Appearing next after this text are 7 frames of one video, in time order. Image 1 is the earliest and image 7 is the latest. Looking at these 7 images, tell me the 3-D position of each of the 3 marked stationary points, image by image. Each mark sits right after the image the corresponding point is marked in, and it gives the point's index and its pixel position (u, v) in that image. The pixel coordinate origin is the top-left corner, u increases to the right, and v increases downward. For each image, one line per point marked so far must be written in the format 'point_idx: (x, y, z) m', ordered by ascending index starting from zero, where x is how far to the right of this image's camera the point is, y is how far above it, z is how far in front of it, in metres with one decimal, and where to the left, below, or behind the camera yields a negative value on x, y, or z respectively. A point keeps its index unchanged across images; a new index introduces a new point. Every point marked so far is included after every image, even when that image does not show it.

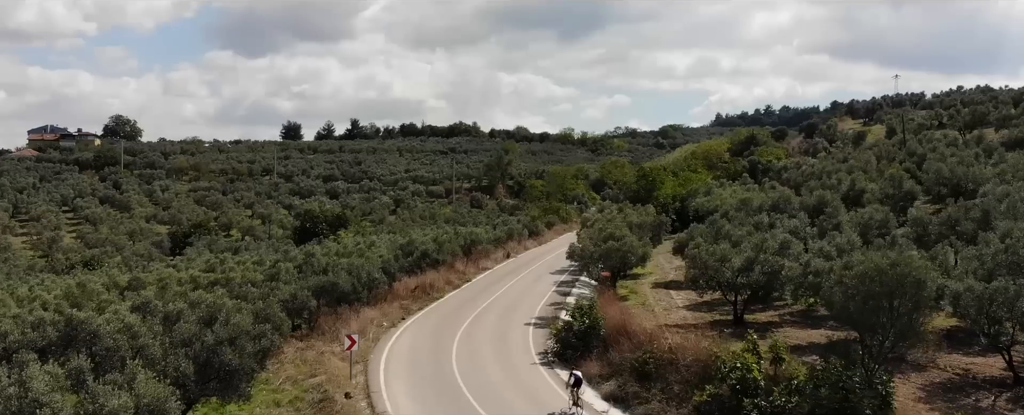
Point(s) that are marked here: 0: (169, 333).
0: (-6.6, -2.4, +17.1) m
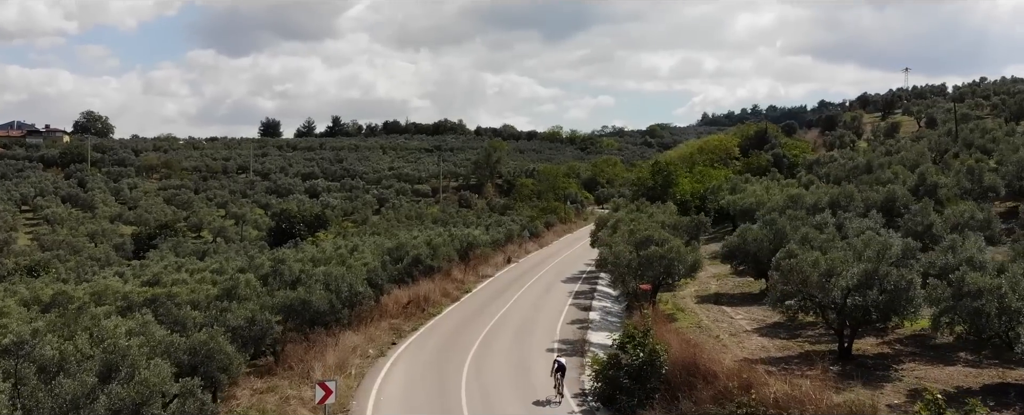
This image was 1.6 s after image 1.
0: (-5.9, -2.3, +11.2) m
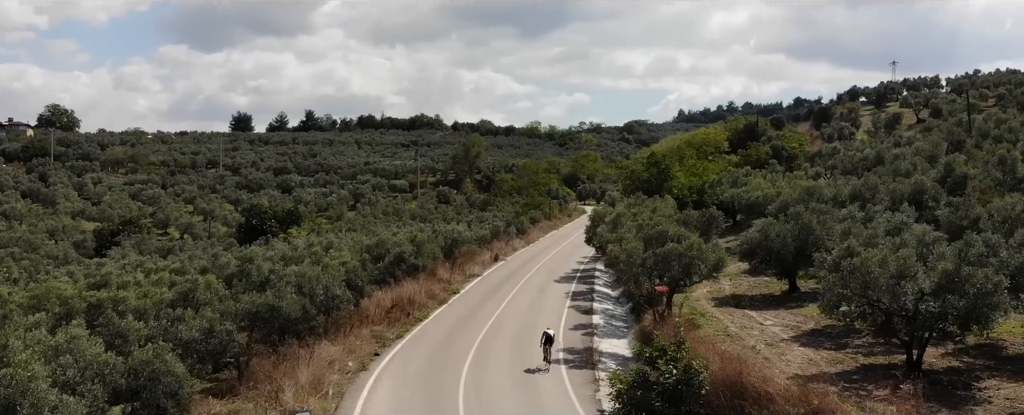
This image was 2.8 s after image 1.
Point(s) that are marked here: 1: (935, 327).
0: (-5.6, -2.2, +8.3) m
1: (+6.6, -1.9, +13.8) m
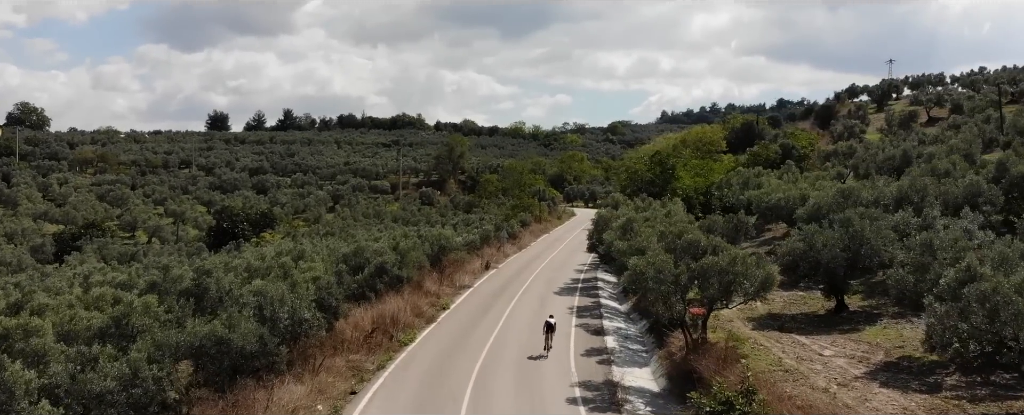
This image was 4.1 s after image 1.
0: (-5.3, -2.3, +4.6) m
1: (+6.8, -2.0, +10.4) m
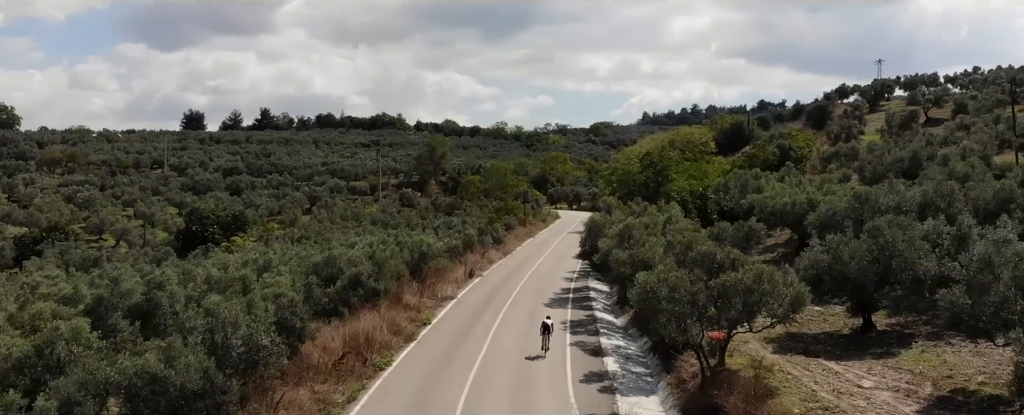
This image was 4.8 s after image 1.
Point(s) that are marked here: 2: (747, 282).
0: (-5.1, -2.4, +2.2) m
1: (+6.8, -2.1, +8.3) m
2: (+3.8, -1.2, +14.4) m
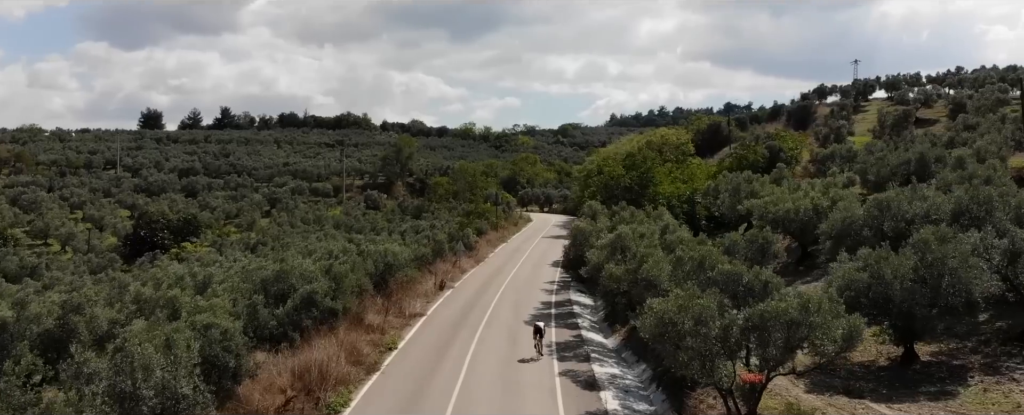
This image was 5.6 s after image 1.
0: (-4.8, -2.5, -1.0) m
1: (+6.9, -2.3, +5.6) m
2: (+3.6, -1.4, +11.6) m
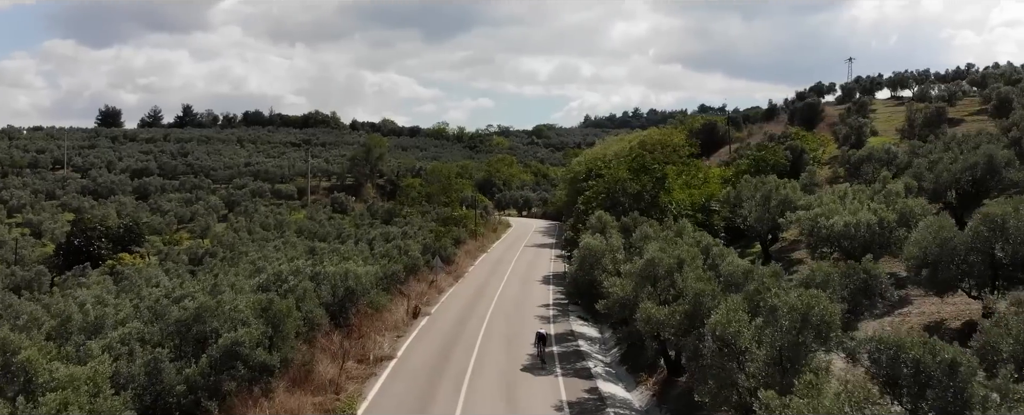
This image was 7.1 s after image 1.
0: (-4.2, -2.8, -6.4) m
1: (+7.3, -2.6, +0.5) m
2: (+3.9, -1.7, +6.5) m
